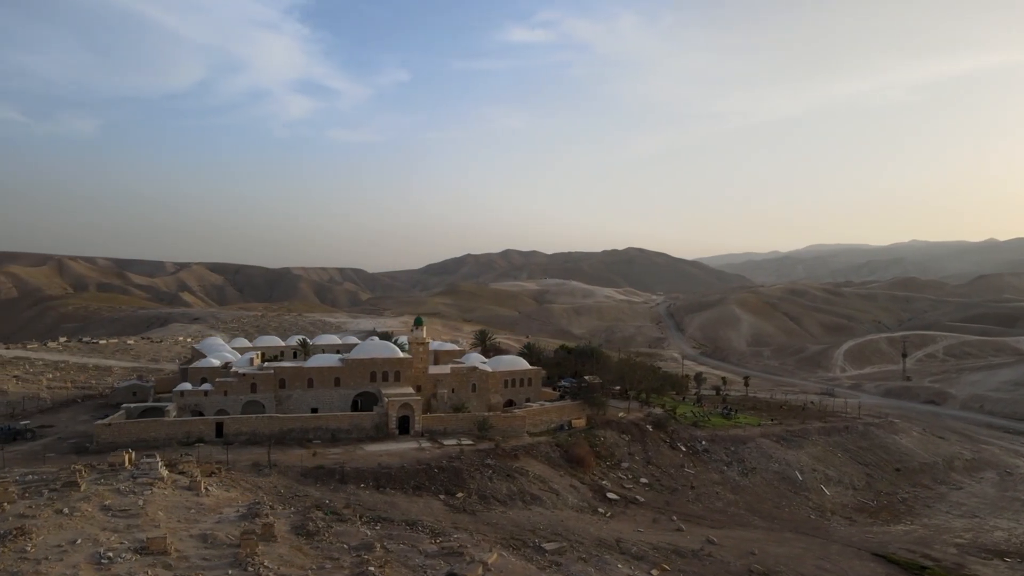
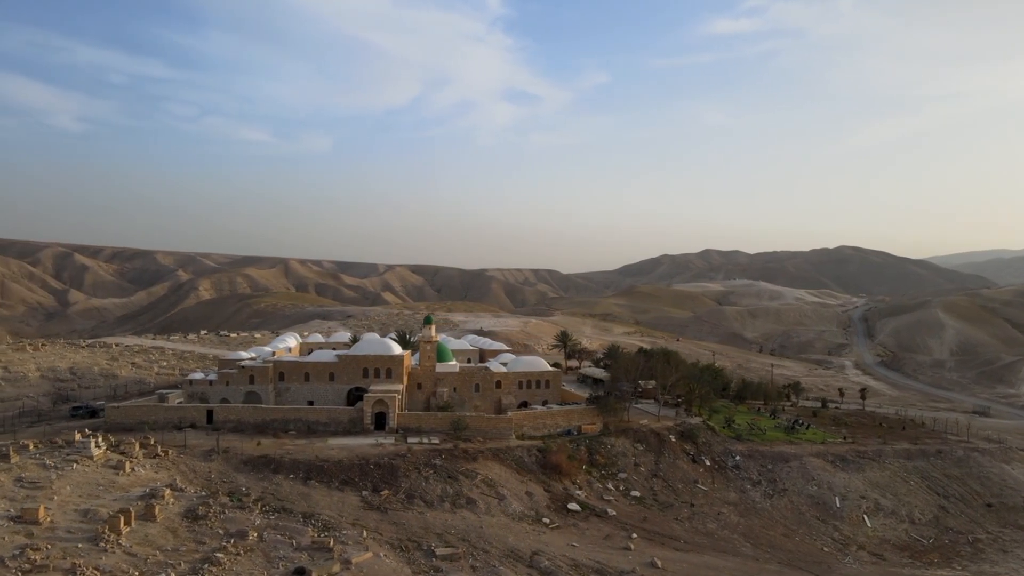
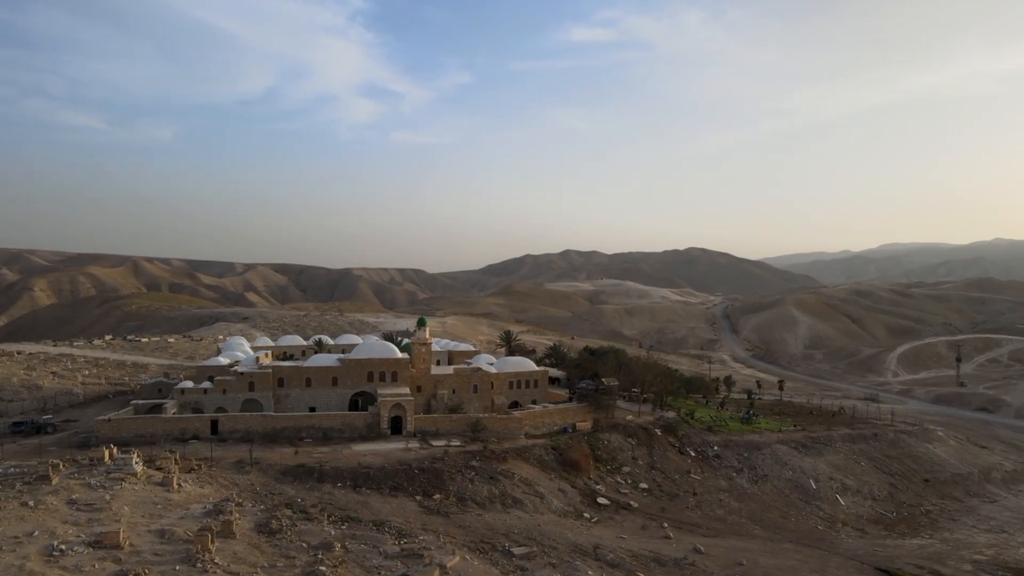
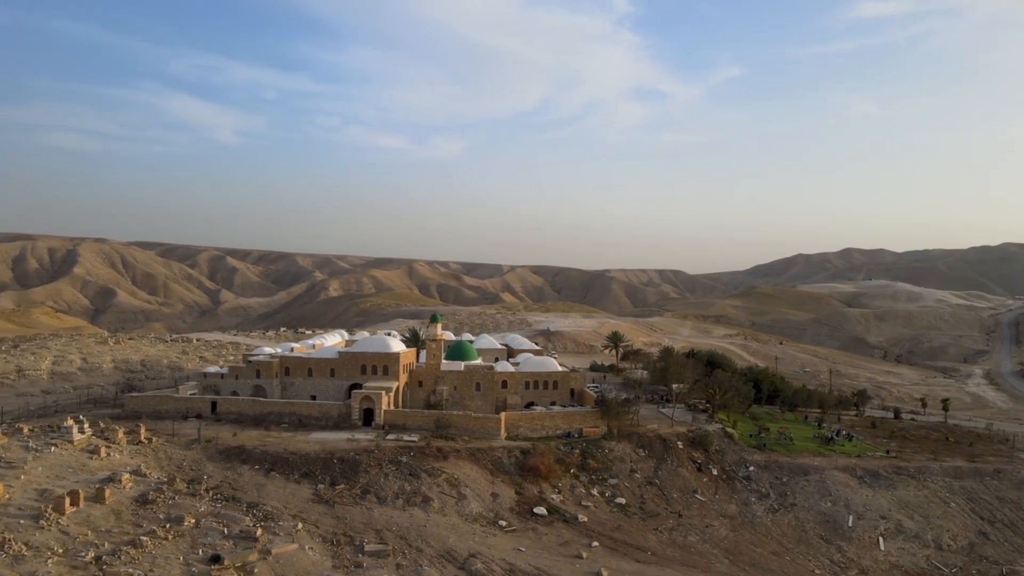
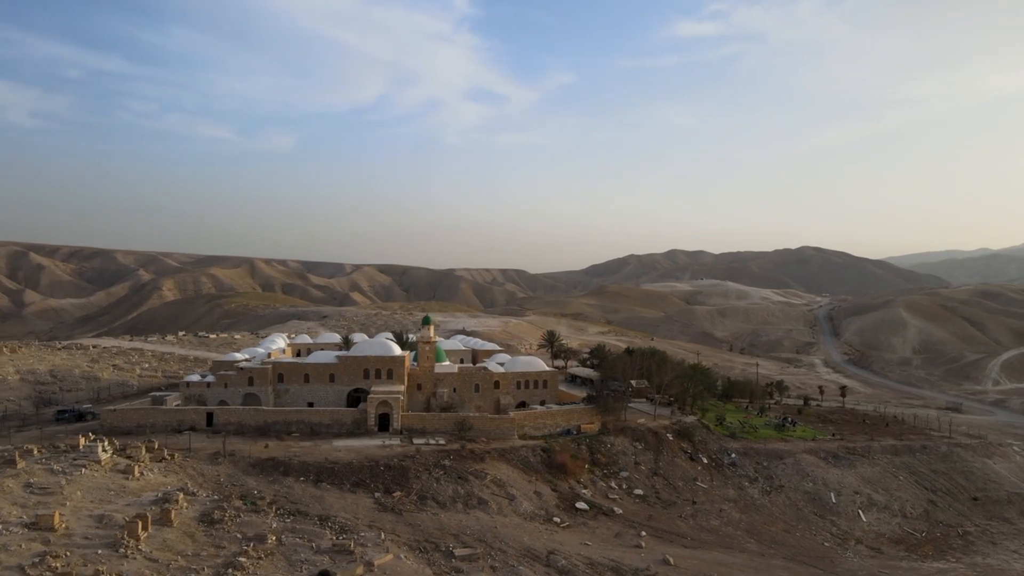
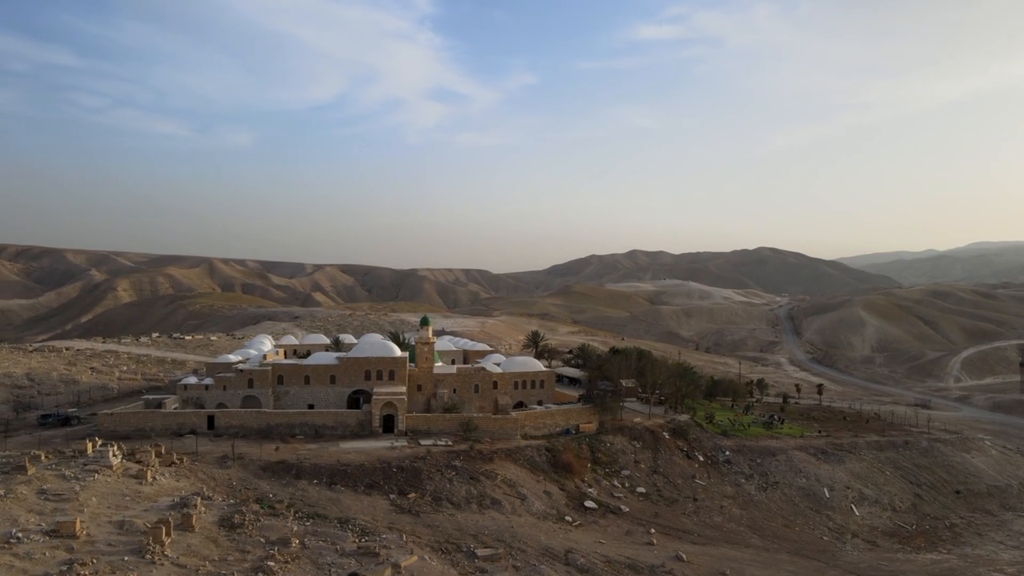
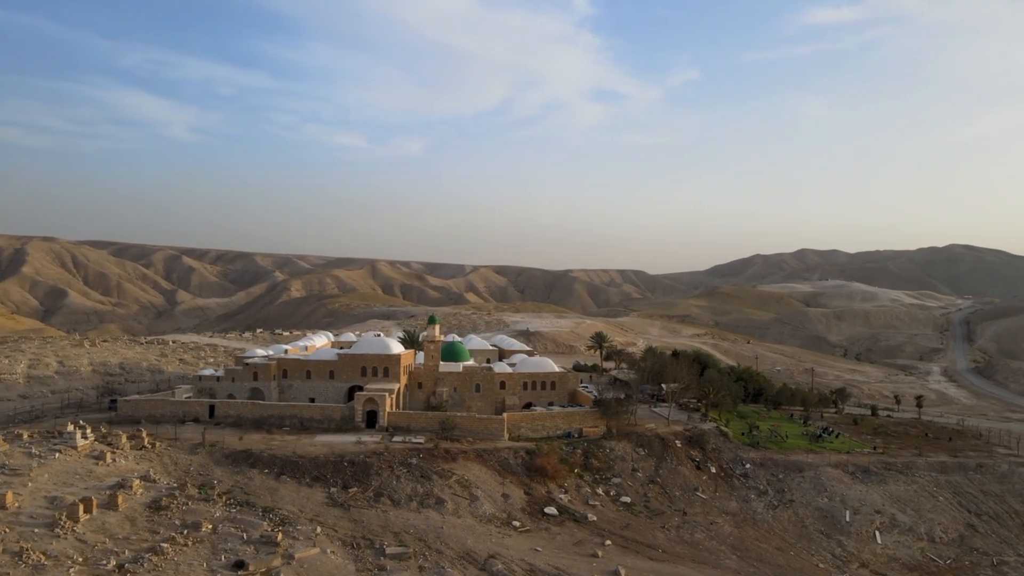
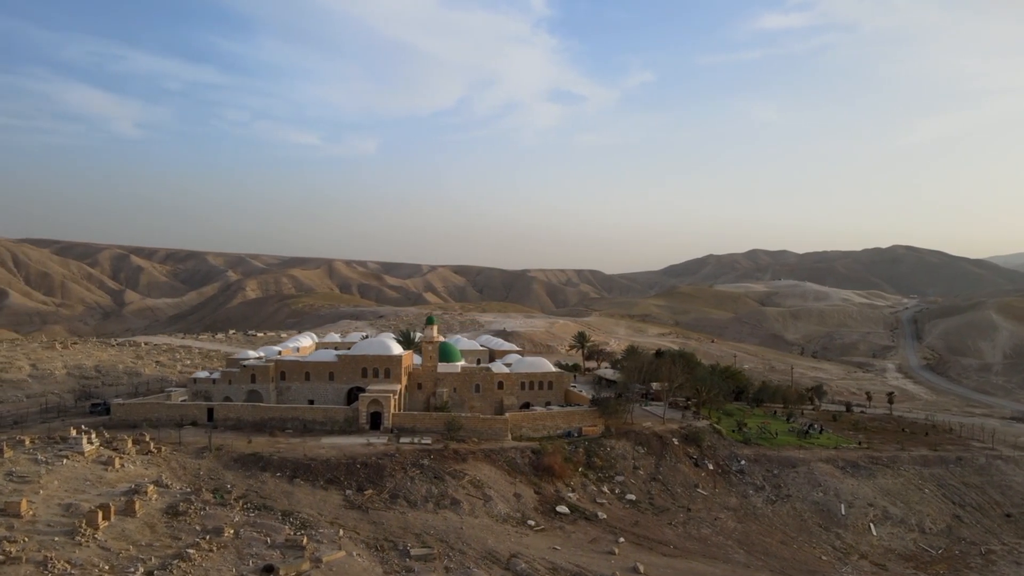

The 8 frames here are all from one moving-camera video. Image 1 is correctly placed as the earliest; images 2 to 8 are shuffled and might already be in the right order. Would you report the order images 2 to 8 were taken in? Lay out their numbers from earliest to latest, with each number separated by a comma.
3, 6, 5, 2, 8, 7, 4
